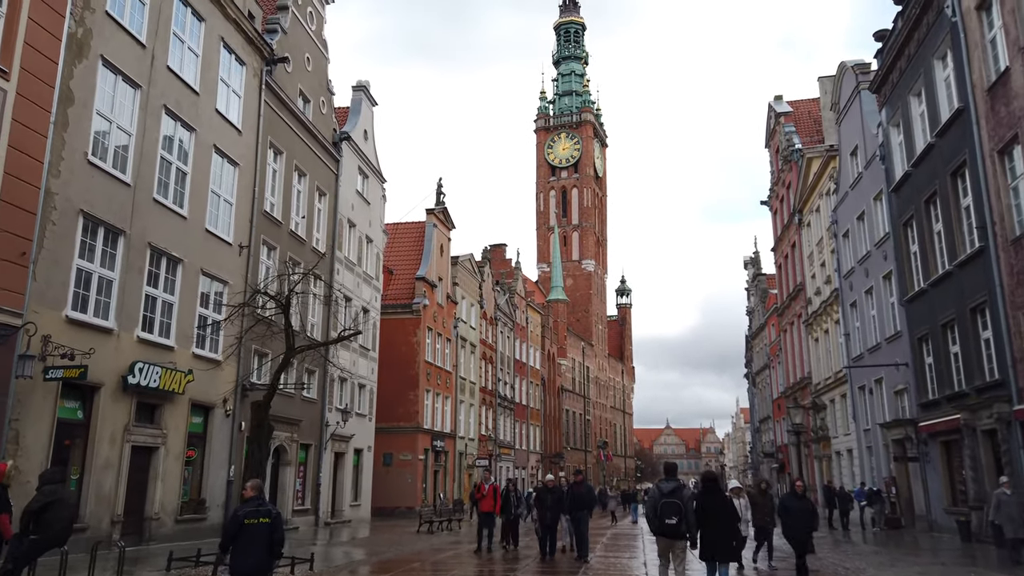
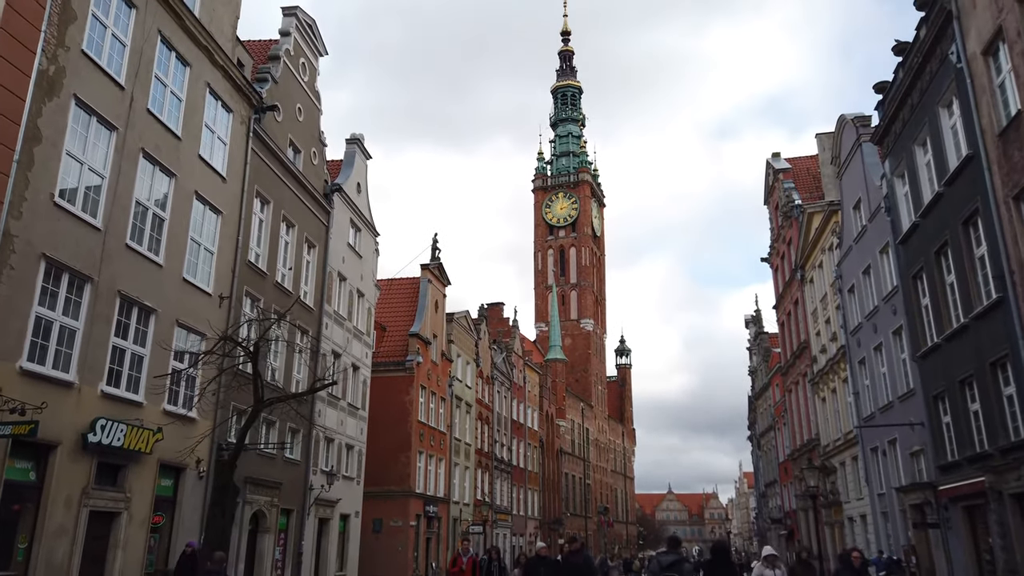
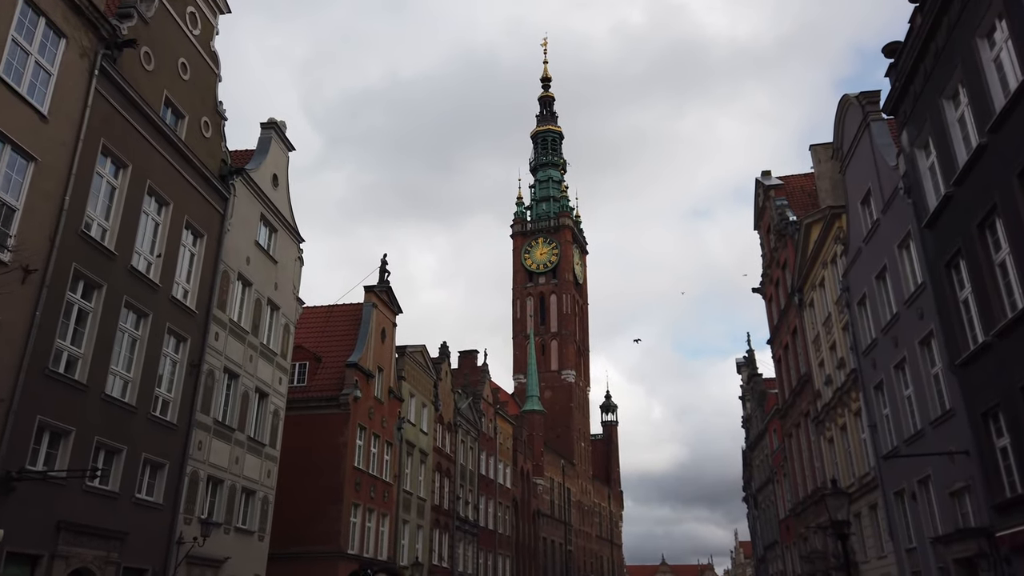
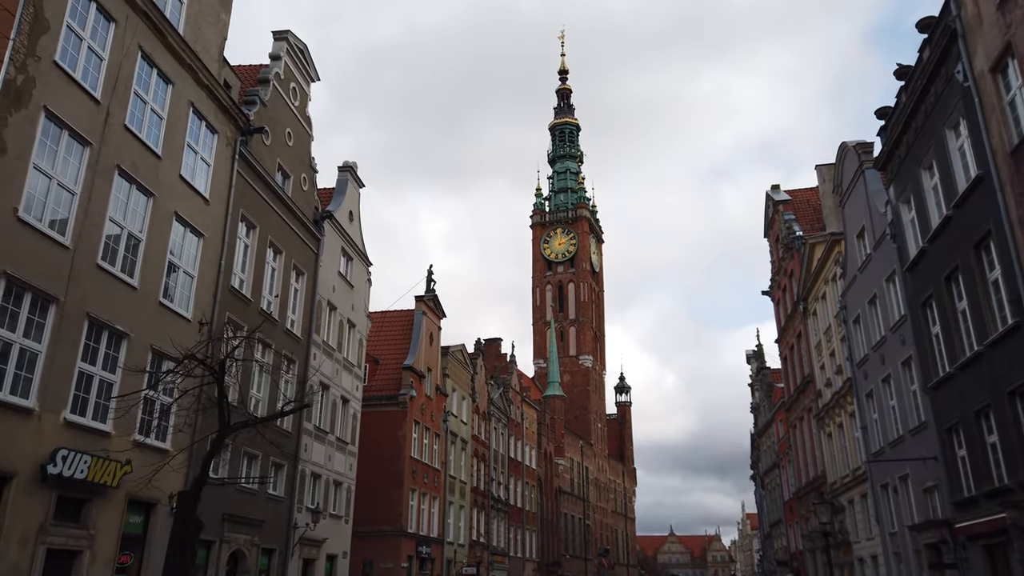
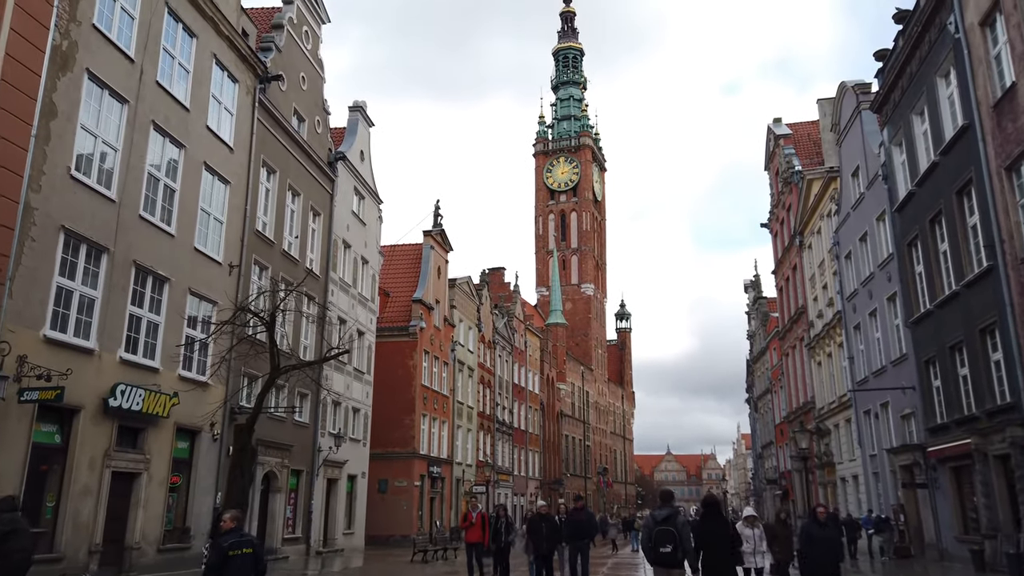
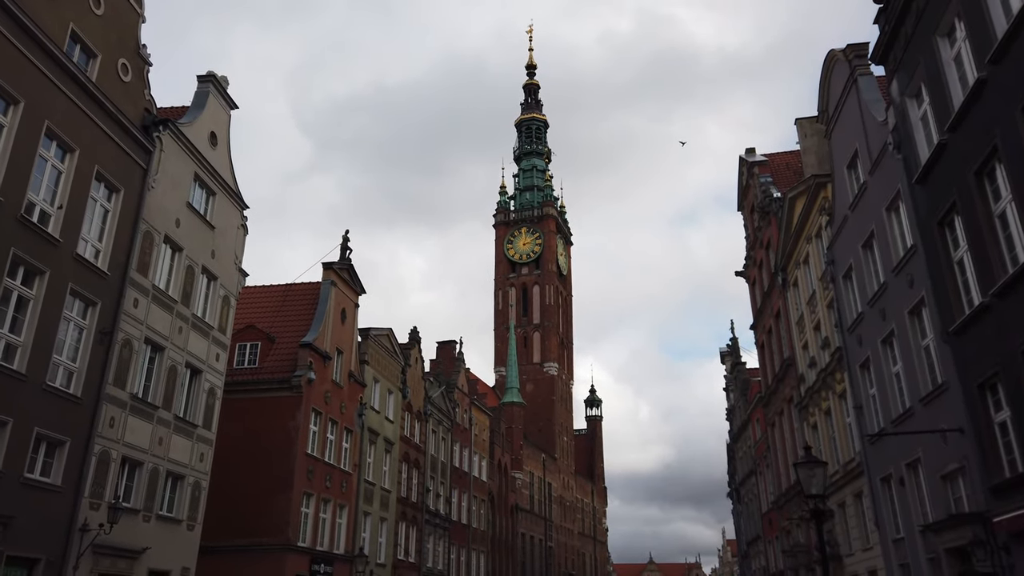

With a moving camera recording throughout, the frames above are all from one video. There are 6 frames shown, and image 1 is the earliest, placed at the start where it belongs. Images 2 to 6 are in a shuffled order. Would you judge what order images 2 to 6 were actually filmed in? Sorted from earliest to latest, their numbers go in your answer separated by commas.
5, 2, 4, 3, 6
